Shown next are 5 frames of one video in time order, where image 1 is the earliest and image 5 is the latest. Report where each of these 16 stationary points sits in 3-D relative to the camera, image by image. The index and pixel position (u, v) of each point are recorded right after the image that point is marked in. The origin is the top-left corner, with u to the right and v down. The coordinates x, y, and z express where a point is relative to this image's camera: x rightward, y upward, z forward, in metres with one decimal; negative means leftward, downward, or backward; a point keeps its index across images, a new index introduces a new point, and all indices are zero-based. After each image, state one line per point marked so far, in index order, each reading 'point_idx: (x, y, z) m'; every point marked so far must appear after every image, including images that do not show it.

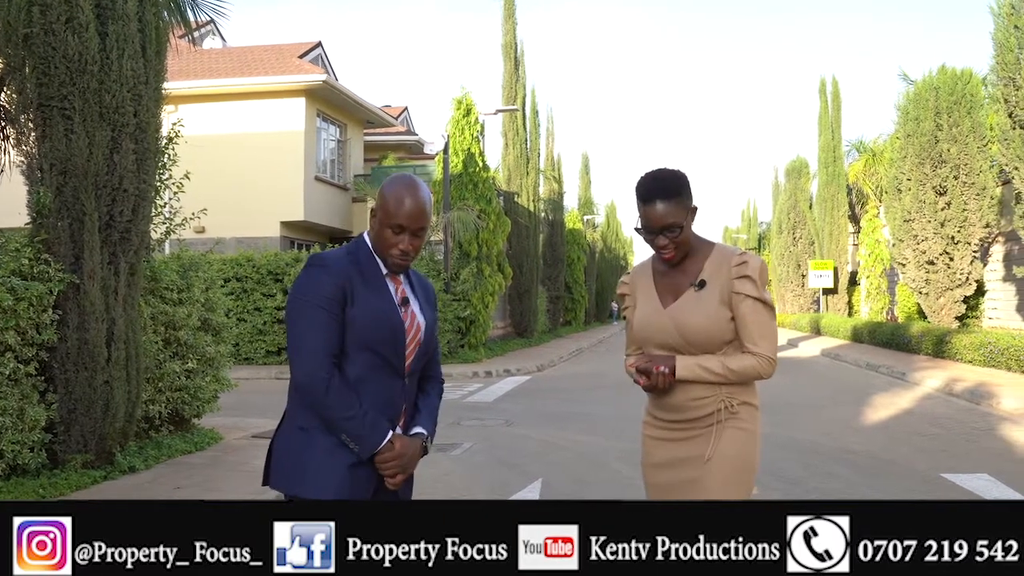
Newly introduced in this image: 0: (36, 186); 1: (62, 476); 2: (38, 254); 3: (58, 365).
0: (-3.8, +0.8, +6.8) m
1: (-3.5, -1.5, +6.7) m
2: (-3.7, +0.3, +6.8) m
3: (-3.6, -0.6, +6.9) m
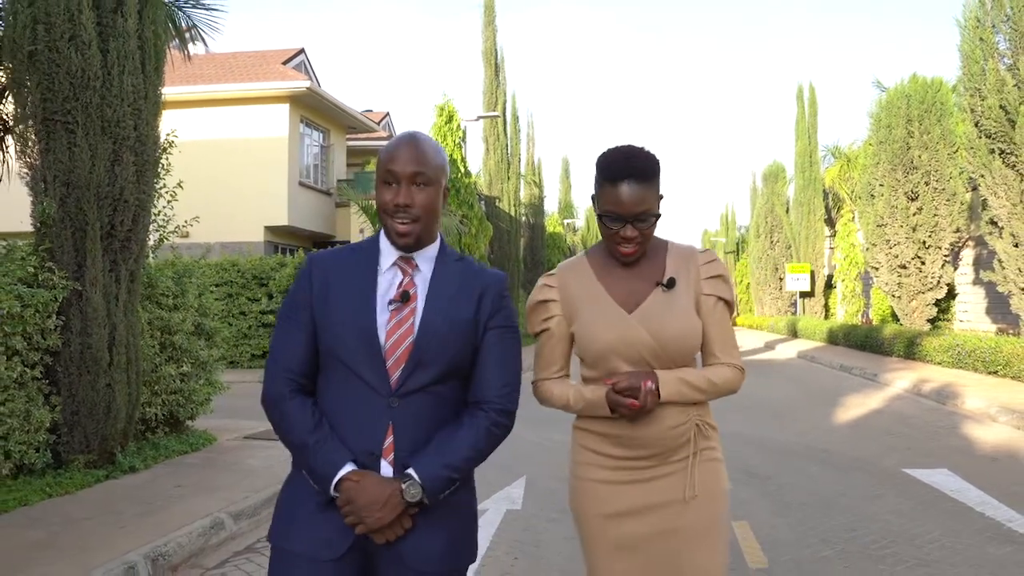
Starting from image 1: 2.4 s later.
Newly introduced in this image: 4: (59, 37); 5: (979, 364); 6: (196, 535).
0: (-3.9, +0.7, +7.1) m
1: (-3.6, -1.5, +7.0) m
2: (-3.9, +0.2, +7.0) m
3: (-3.8, -0.7, +7.1) m
4: (-3.7, +2.0, +6.9) m
5: (+9.4, -1.5, +17.2) m
6: (-2.1, -1.6, +5.7) m
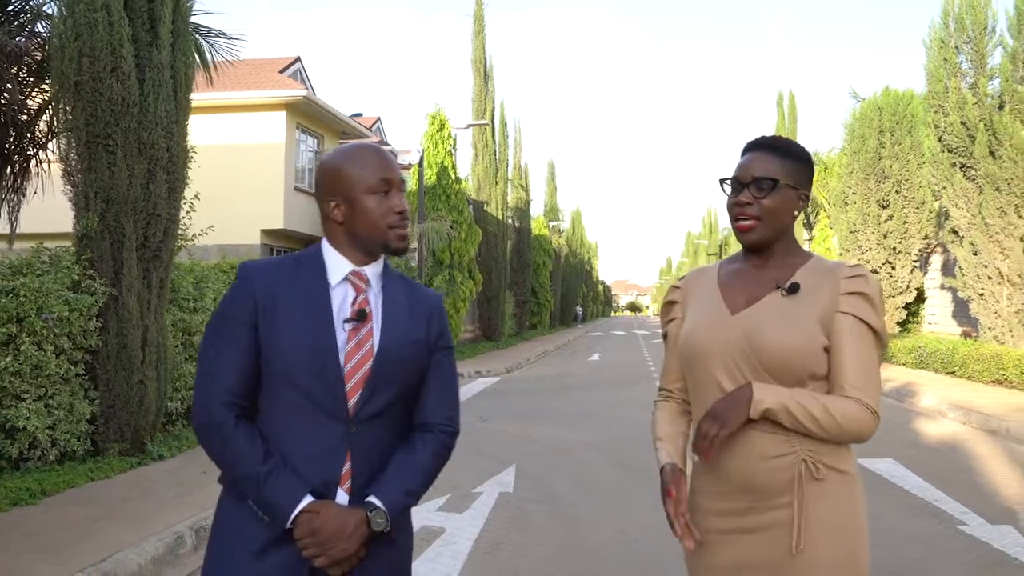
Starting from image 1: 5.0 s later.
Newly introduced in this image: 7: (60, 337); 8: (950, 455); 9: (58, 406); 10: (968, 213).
0: (-4.0, +0.7, +7.9) m
1: (-3.7, -1.6, +7.8) m
2: (-3.9, +0.2, +7.8) m
3: (-3.8, -0.7, +7.9) m
4: (-3.7, +2.0, +7.7) m
5: (+9.1, -1.6, +18.3) m
6: (-2.2, -1.7, +6.5) m
7: (-3.9, -0.4, +7.4) m
8: (+4.9, -1.9, +9.5) m
9: (-3.9, -1.0, +7.4) m
10: (+9.5, +1.6, +17.9) m
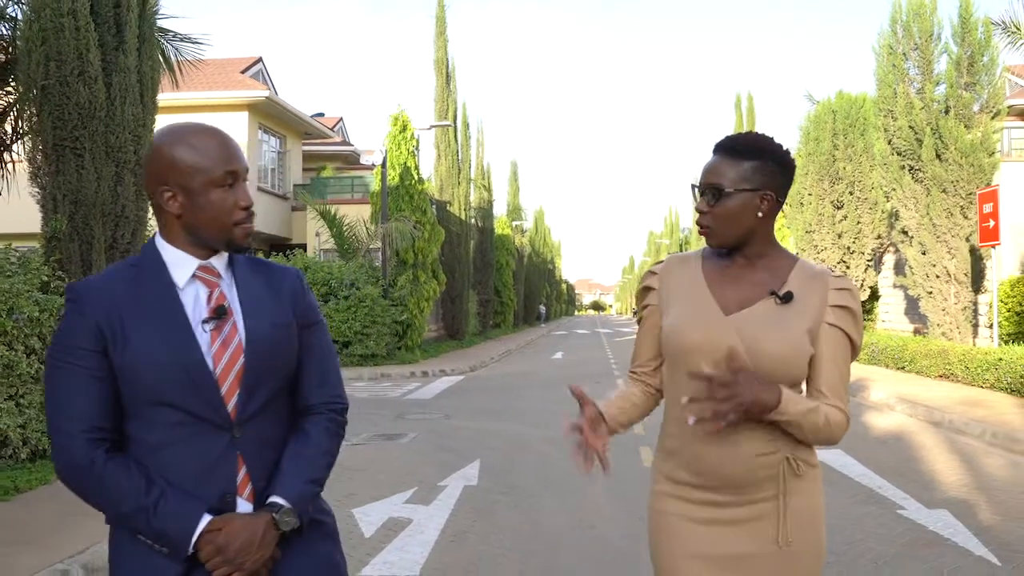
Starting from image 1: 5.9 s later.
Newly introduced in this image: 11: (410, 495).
0: (-4.3, +0.7, +8.0) m
1: (-4.0, -1.6, +7.9) m
2: (-4.3, +0.2, +7.9) m
3: (-4.2, -0.7, +8.0) m
4: (-4.1, +2.0, +7.8) m
5: (+8.4, -1.6, +18.9) m
6: (-2.4, -1.7, +6.7) m
7: (-4.2, -0.4, +7.5) m
8: (+4.5, -1.8, +10.0) m
9: (-4.2, -1.0, +7.5) m
10: (+8.8, +1.6, +18.5) m
11: (-0.9, -1.9, +7.8) m
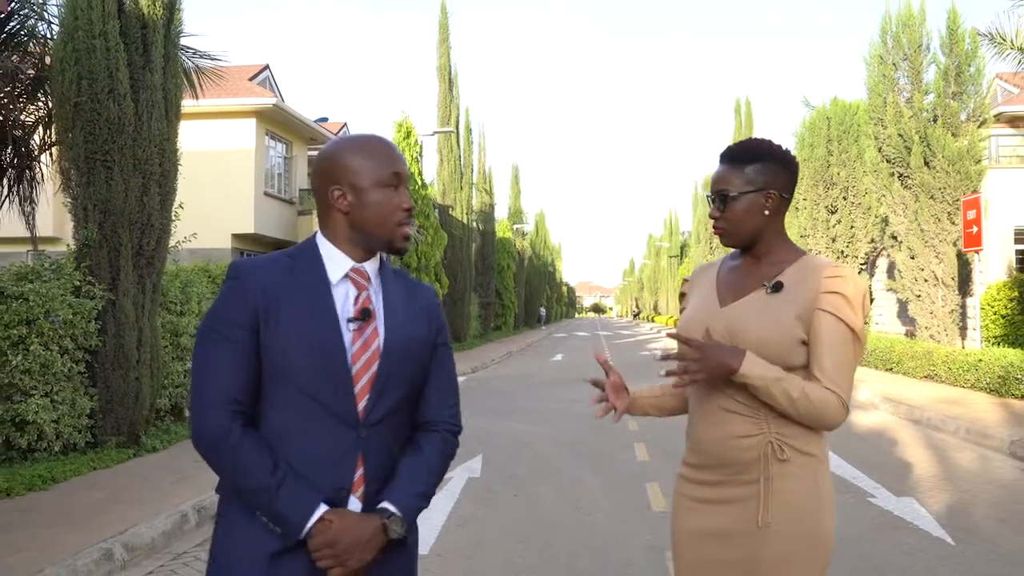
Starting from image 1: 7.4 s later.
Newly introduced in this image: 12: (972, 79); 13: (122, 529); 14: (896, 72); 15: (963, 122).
0: (-4.3, +0.6, +8.5) m
1: (-4.0, -1.6, +8.4) m
2: (-4.3, +0.1, +8.5) m
3: (-4.2, -0.8, +8.6) m
4: (-4.0, +1.9, +8.4) m
5: (+8.4, -1.7, +19.4) m
6: (-2.4, -1.8, +7.3) m
7: (-4.2, -0.5, +8.0) m
8: (+4.5, -1.9, +10.5) m
9: (-4.2, -1.1, +8.0) m
10: (+8.8, +1.5, +19.1) m
11: (-0.9, -1.9, +8.4) m
12: (+9.7, +4.4, +18.0) m
13: (-2.7, -1.7, +6.0) m
14: (+8.7, +4.9, +19.3) m
15: (+9.6, +3.5, +18.1) m
